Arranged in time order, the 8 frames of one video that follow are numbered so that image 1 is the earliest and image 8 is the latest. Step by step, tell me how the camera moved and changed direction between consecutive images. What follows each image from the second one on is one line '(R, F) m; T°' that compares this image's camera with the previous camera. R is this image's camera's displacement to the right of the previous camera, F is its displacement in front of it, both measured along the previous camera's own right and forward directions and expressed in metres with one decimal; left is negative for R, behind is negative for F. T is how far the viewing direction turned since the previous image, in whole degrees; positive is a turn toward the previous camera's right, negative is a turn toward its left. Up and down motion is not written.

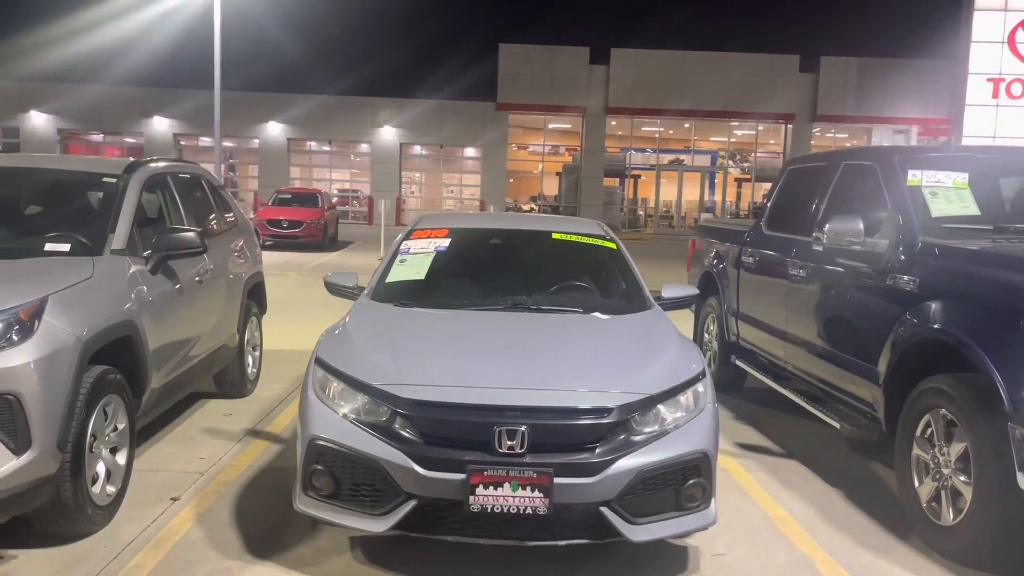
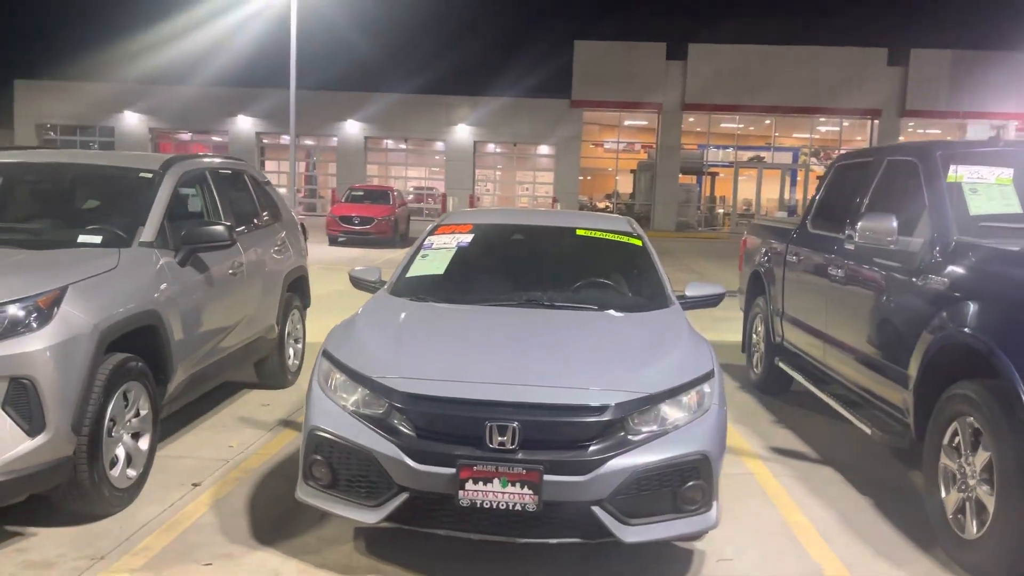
(+0.3, 0.0) m; -5°
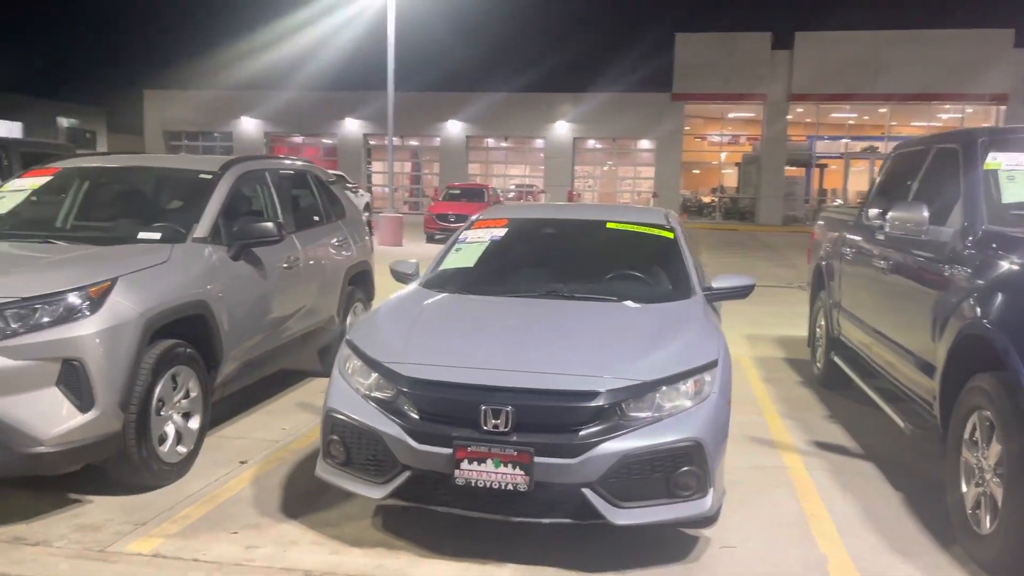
(+0.5, -0.1) m; -7°
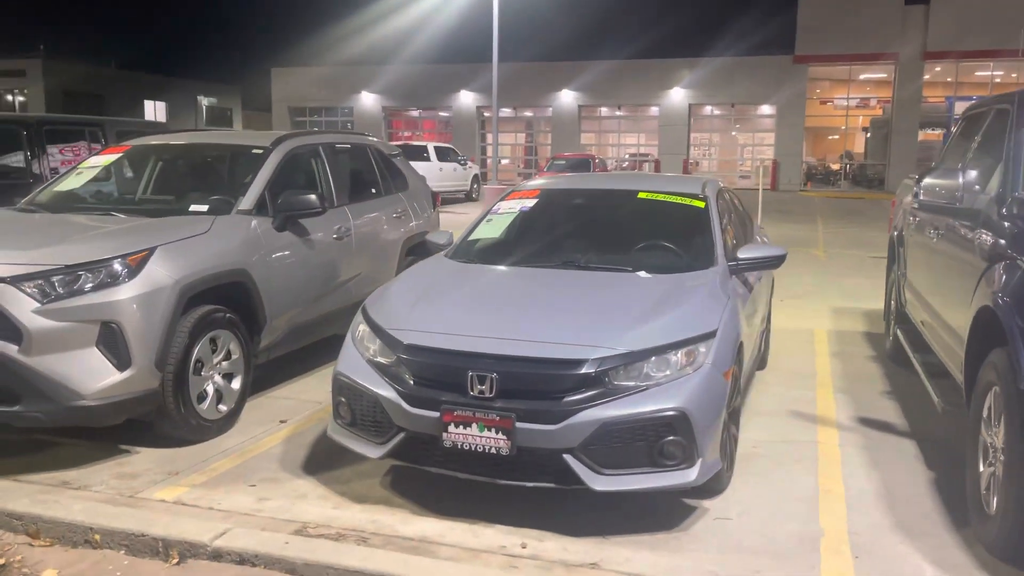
(+0.6, 0.0) m; -8°
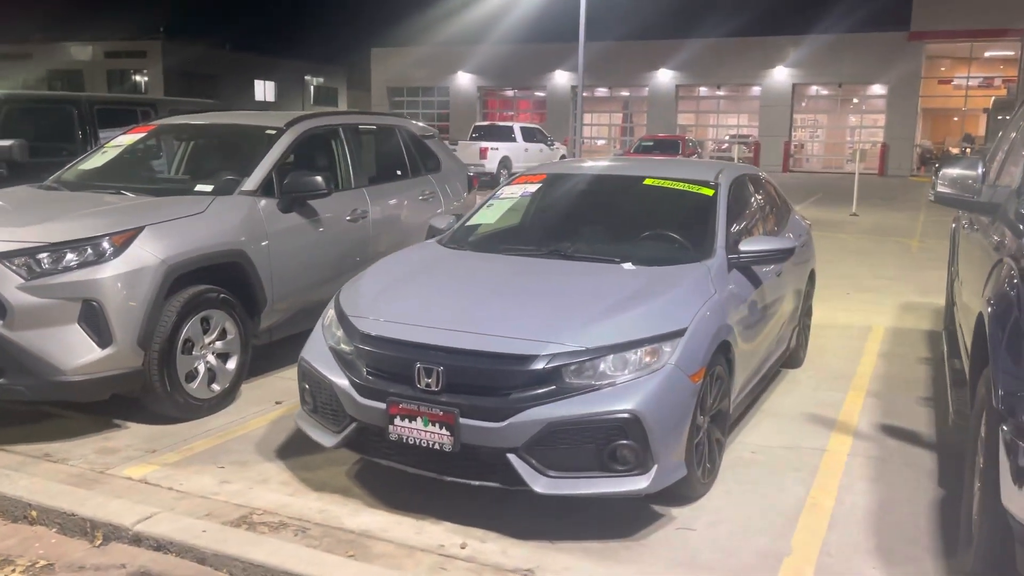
(+0.6, +0.2) m; -7°
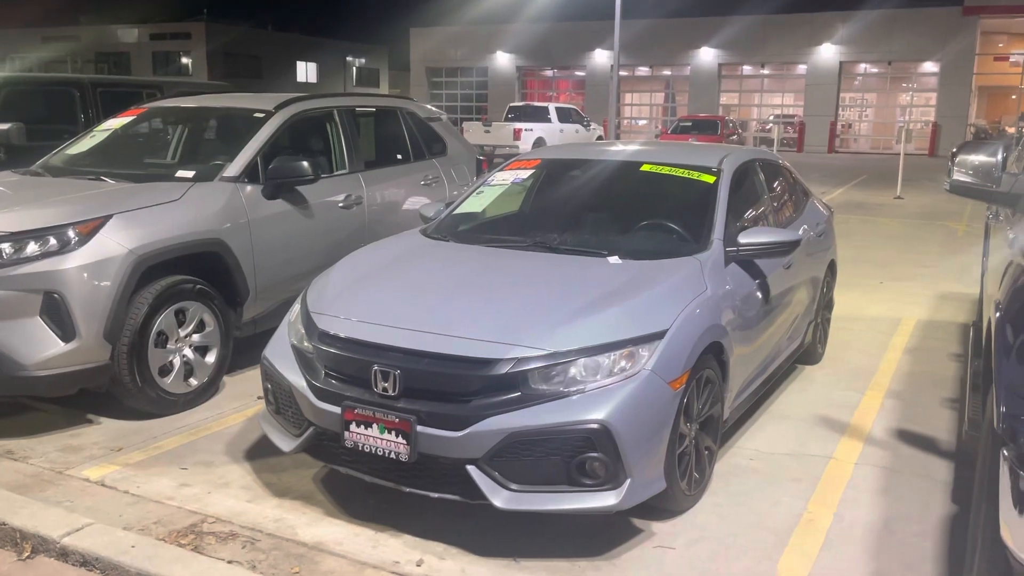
(+0.3, +0.3) m; -3°
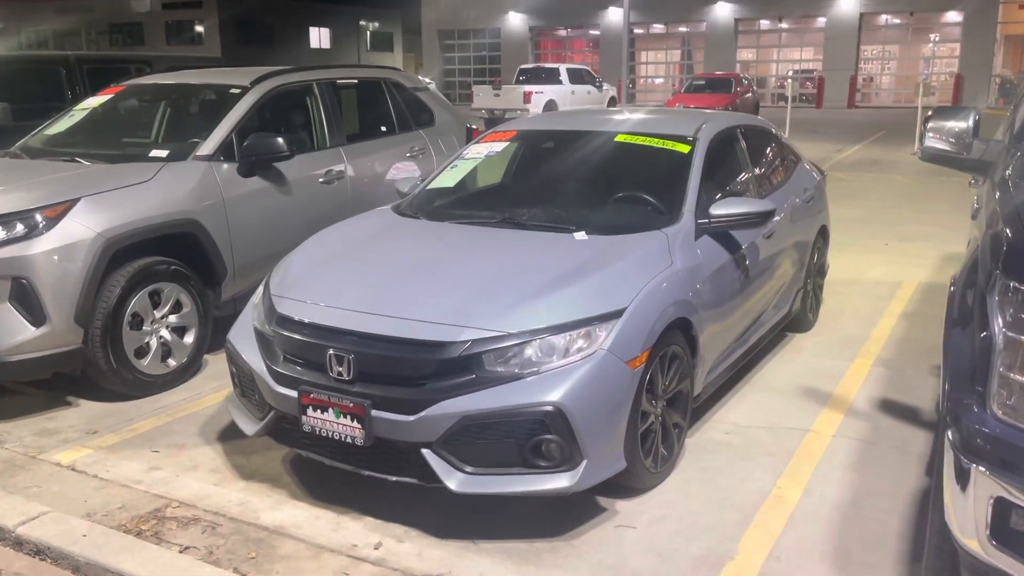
(+0.3, +0.1) m; -1°
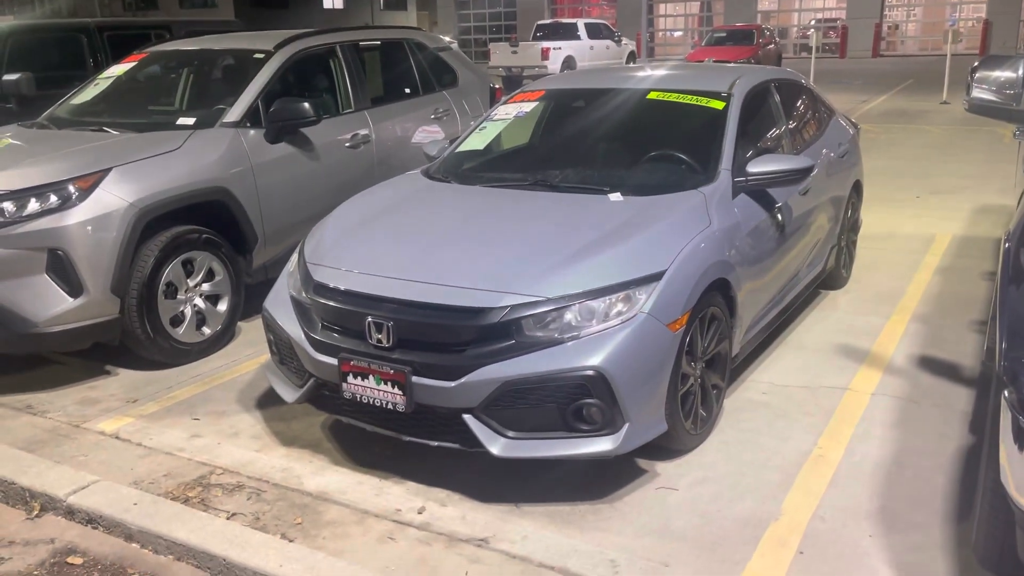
(-0.1, 0.0) m; -1°
